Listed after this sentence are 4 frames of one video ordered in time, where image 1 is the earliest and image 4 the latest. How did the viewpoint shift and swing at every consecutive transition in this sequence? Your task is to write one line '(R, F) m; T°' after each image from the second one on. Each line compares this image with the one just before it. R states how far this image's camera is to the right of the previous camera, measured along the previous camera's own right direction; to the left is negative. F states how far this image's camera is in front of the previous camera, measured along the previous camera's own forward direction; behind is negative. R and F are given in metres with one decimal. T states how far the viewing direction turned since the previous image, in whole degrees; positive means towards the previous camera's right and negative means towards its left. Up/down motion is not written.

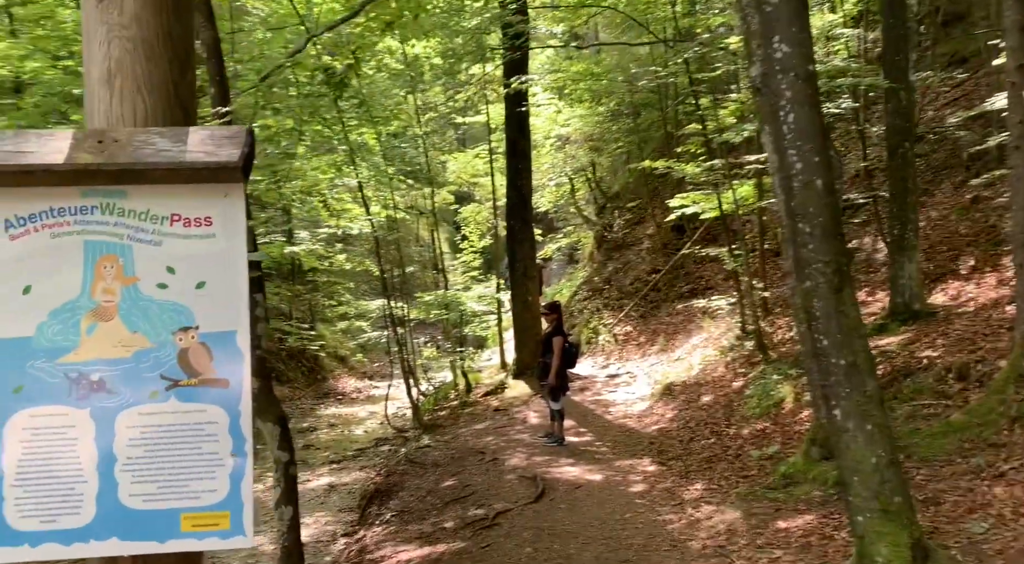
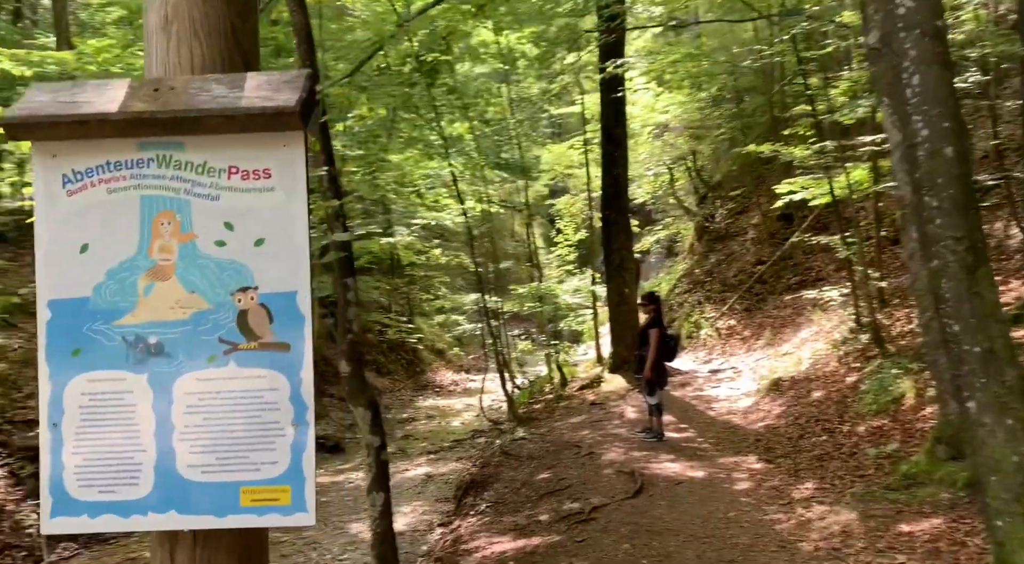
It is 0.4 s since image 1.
(0.0, +0.2) m; -6°
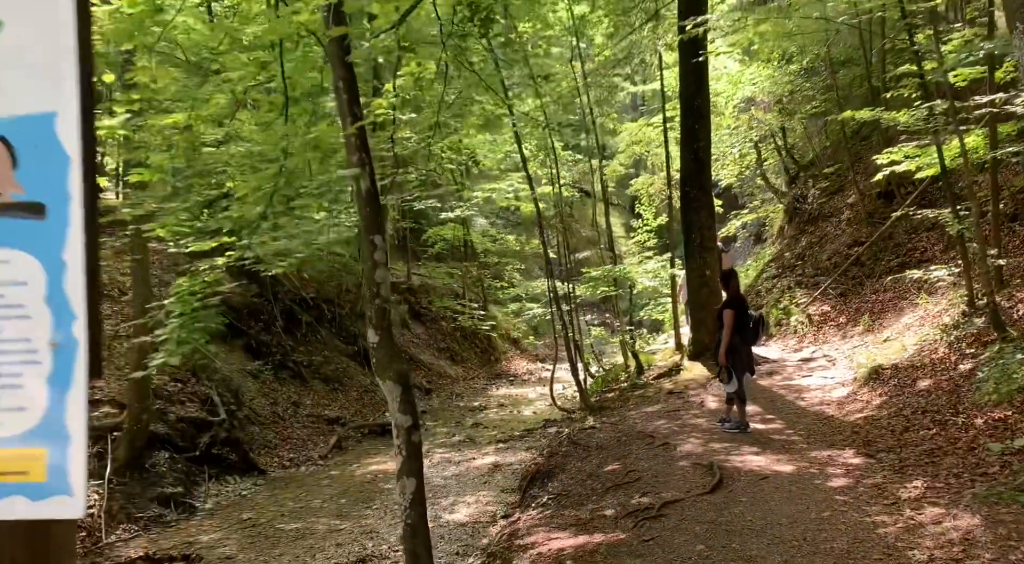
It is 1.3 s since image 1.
(+0.2, +0.8) m; -5°
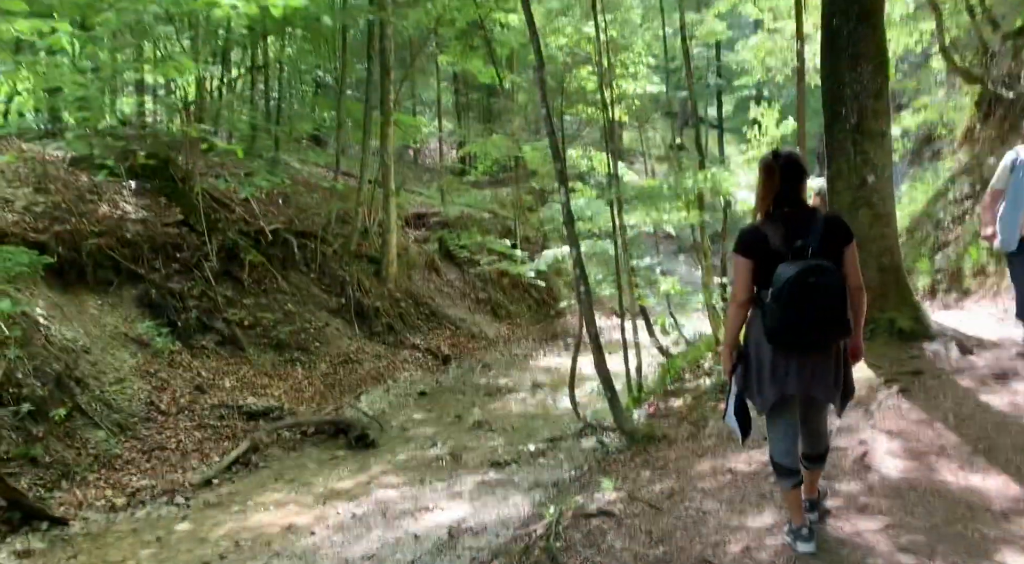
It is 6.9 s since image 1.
(+1.1, +6.2) m; -8°
